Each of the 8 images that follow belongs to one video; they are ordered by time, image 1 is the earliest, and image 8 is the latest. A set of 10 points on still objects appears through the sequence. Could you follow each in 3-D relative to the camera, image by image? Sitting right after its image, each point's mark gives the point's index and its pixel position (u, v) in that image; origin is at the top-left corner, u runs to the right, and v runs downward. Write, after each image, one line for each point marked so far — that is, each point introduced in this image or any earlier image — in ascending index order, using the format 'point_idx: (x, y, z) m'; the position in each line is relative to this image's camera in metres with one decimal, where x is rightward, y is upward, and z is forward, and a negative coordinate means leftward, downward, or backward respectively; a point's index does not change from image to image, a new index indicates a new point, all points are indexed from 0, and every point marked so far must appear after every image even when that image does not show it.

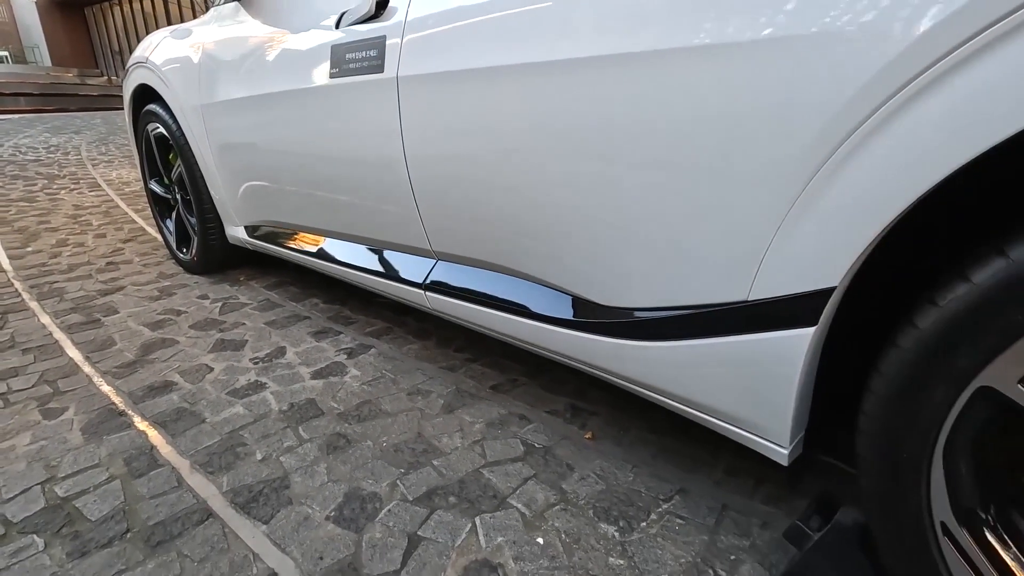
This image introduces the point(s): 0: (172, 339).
0: (-1.2, -0.2, +1.9) m
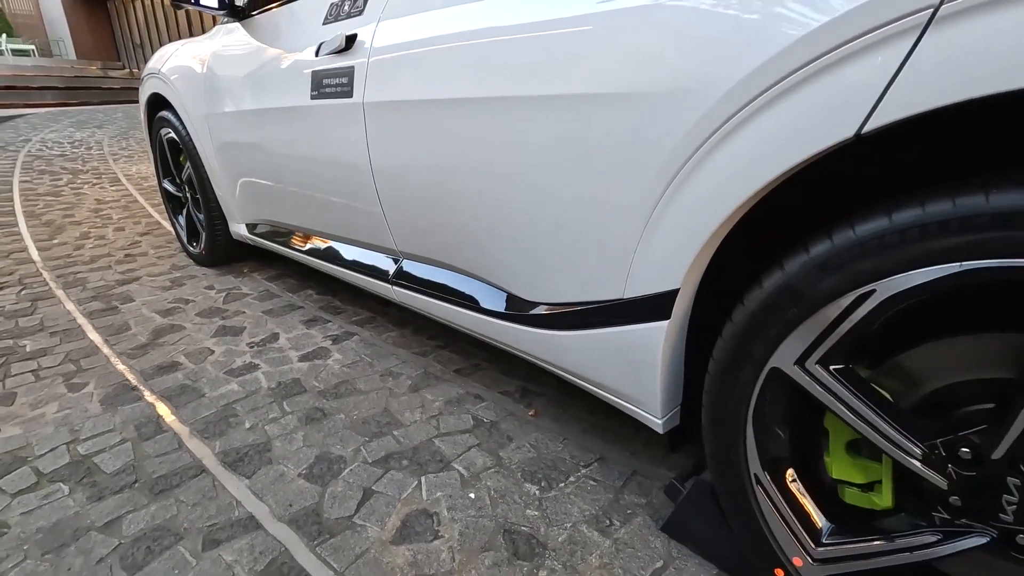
0: (-1.3, -0.1, +2.2) m
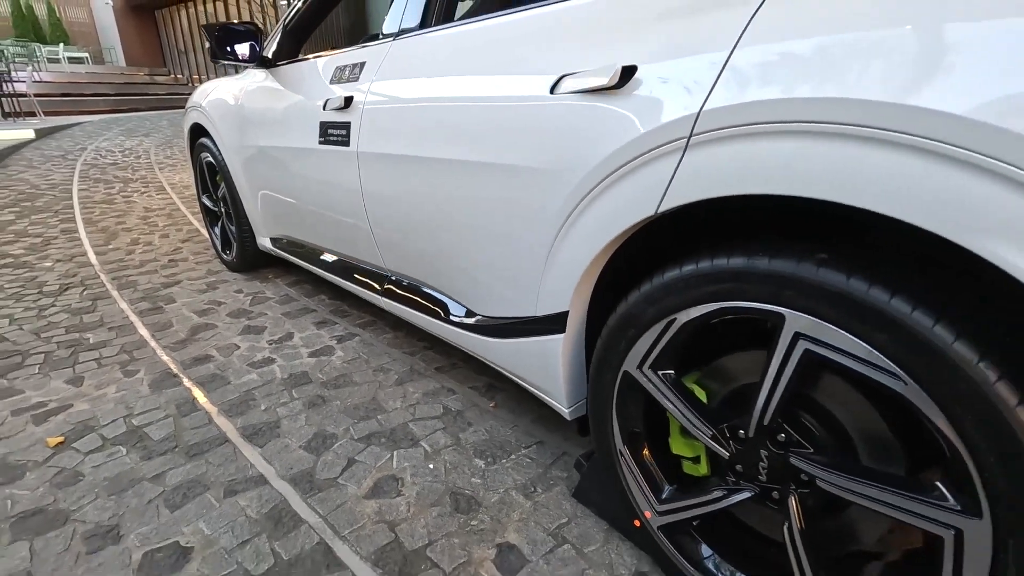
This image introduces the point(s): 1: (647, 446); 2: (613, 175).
0: (-1.4, -0.2, +2.6) m
1: (+0.3, -0.4, +1.2) m
2: (+0.2, +0.2, +1.1) m
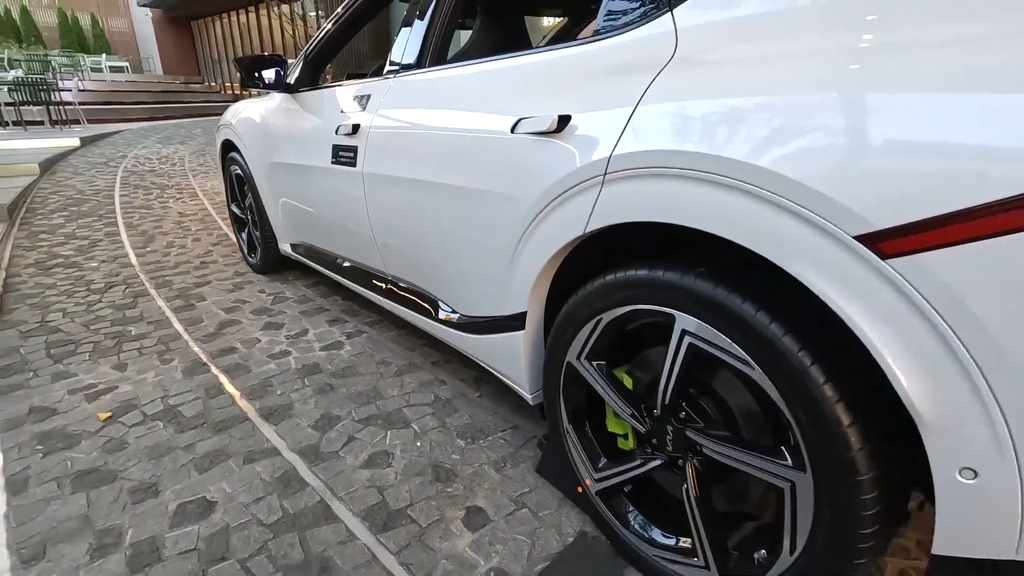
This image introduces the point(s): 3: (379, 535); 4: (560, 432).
0: (-1.5, -0.2, +2.9) m
1: (+0.2, -0.4, +1.5) m
2: (+0.1, +0.2, +1.4) m
3: (-0.4, -0.7, +1.5) m
4: (+0.1, -0.4, +1.5) m
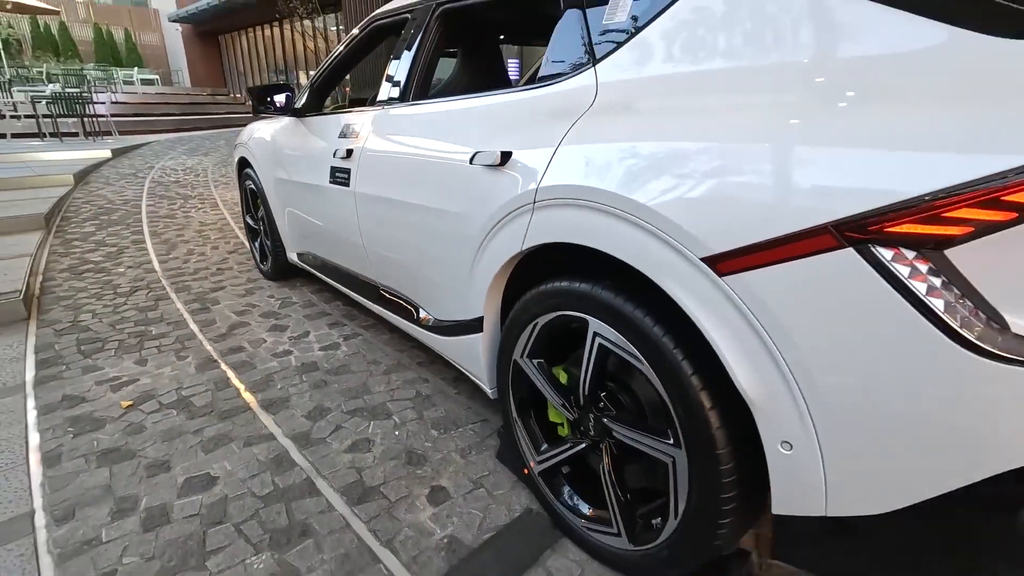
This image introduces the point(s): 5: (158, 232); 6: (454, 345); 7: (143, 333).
0: (-1.6, -0.2, +3.2) m
1: (+0.1, -0.4, +1.7) m
2: (0.0, +0.2, +1.6) m
3: (-0.5, -0.7, +1.8) m
4: (0.0, -0.4, +1.8) m
5: (-3.5, +0.5, +5.3) m
6: (-0.2, -0.2, +2.0) m
7: (-2.1, -0.3, +3.1) m
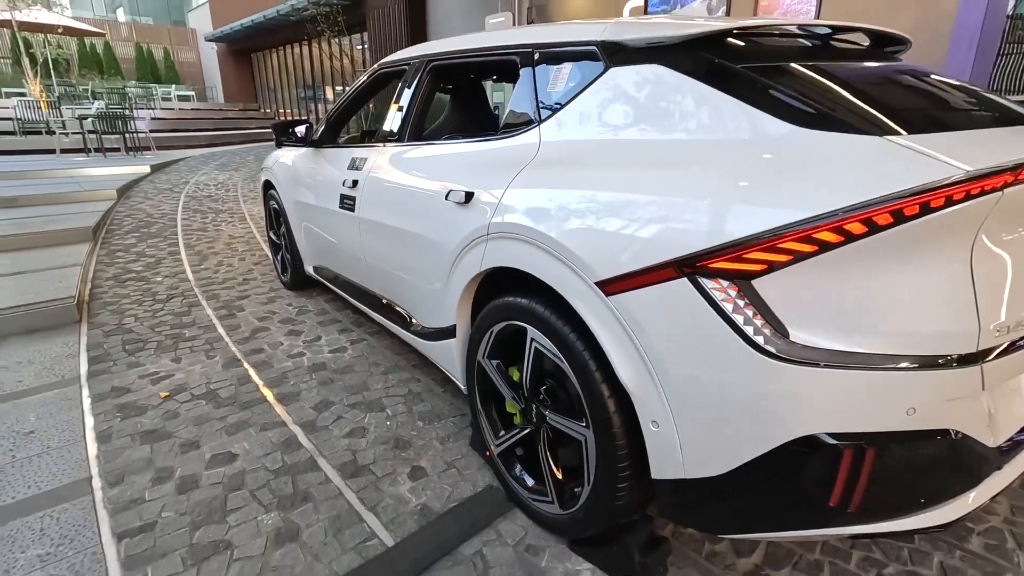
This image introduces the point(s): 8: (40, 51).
0: (-1.6, -0.3, +3.6) m
1: (-0.1, -0.4, +2.0) m
2: (-0.2, +0.1, +2.0) m
3: (-0.7, -0.8, +2.1) m
4: (-0.1, -0.5, +2.1) m
5: (-3.5, +0.5, +5.8) m
6: (-0.3, -0.3, +2.4) m
7: (-2.2, -0.3, +3.5) m
8: (-15.8, +7.9, +18.1) m
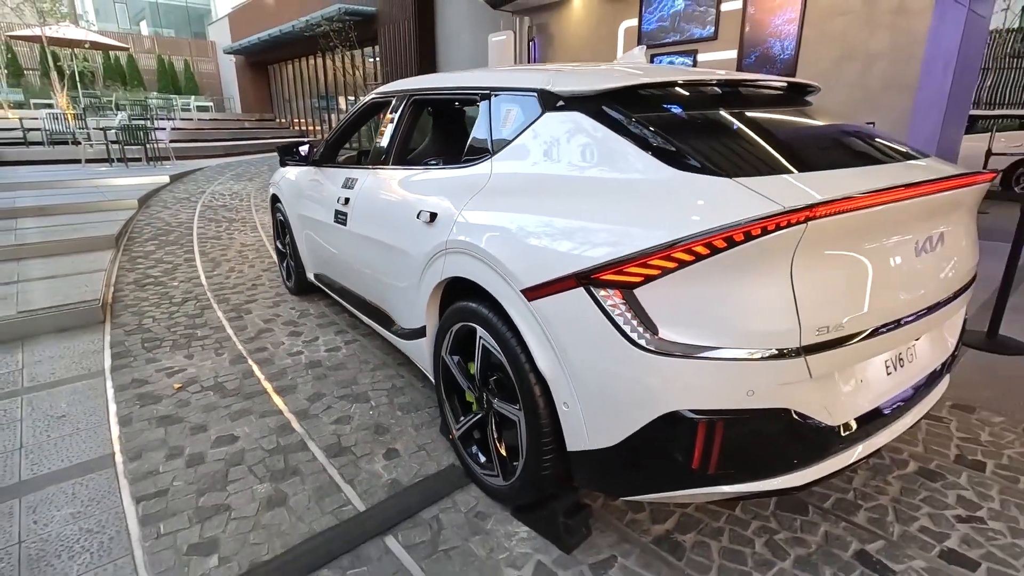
0: (-1.8, -0.3, +4.0) m
1: (-0.3, -0.5, +2.4) m
2: (-0.3, +0.1, +2.3) m
3: (-0.8, -0.8, +2.5) m
4: (-0.3, -0.5, +2.4) m
5: (-3.5, +0.4, +6.2) m
6: (-0.5, -0.3, +2.7) m
7: (-2.3, -0.3, +3.9) m
8: (-15.6, +7.8, +18.9) m
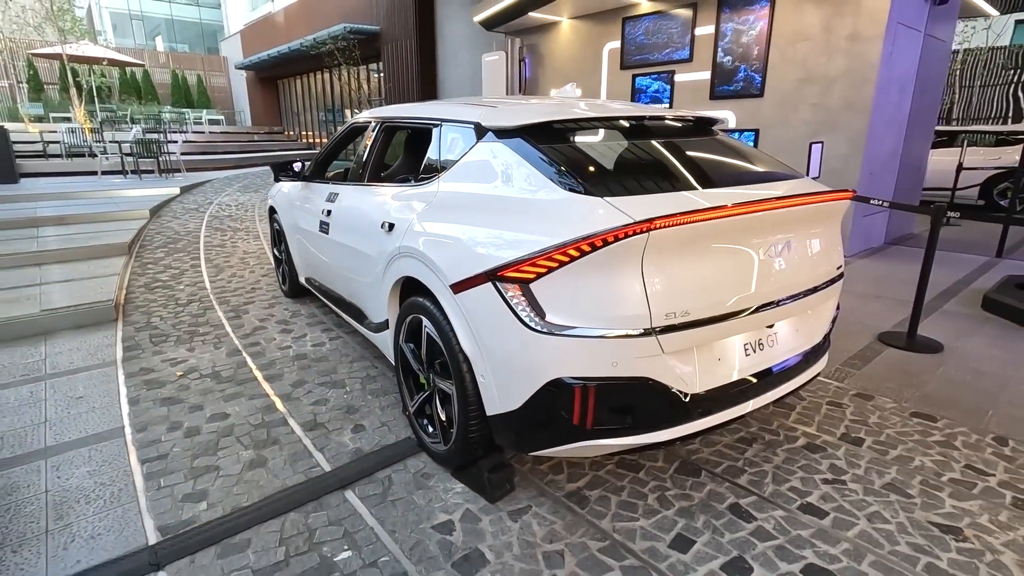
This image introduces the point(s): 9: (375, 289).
0: (-2.0, -0.3, +4.5) m
1: (-0.5, -0.5, +2.8) m
2: (-0.6, +0.1, +2.8) m
3: (-1.1, -0.8, +2.9) m
4: (-0.6, -0.5, +2.9) m
5: (-3.8, +0.4, +6.7) m
6: (-0.8, -0.3, +3.2) m
7: (-2.6, -0.4, +4.4) m
8: (-15.6, +7.6, +19.7) m
9: (-0.8, 0.0, +3.1) m
